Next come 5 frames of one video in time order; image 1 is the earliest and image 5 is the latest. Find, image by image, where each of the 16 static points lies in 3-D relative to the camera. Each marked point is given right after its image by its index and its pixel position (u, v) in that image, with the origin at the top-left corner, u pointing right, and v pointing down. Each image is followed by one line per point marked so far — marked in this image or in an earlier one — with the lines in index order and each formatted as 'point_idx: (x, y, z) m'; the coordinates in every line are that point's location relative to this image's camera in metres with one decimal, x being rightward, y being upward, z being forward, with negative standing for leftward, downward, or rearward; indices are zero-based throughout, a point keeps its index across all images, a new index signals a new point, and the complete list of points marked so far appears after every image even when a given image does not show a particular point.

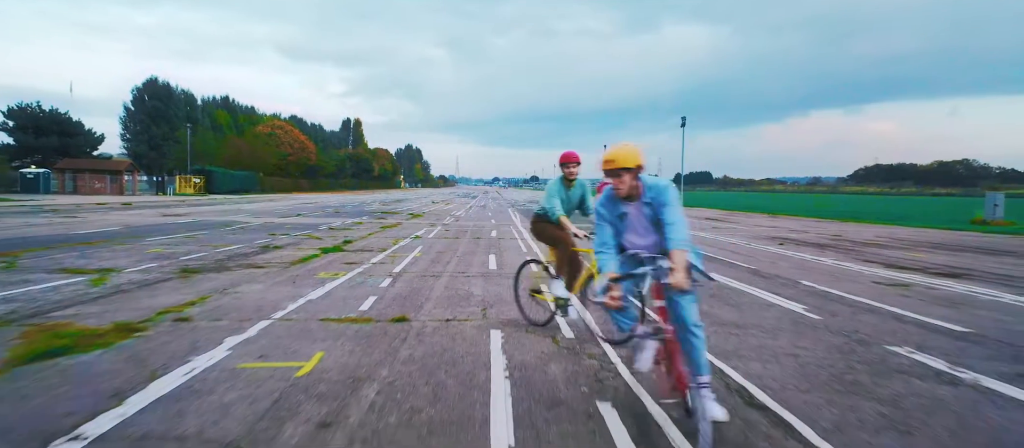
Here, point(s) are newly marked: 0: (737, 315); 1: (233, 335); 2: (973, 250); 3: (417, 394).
0: (+3.4, -1.3, +7.1) m
1: (-3.3, -1.3, +5.7) m
2: (+14.4, -0.7, +14.8) m
3: (-0.9, -1.4, +4.2) m
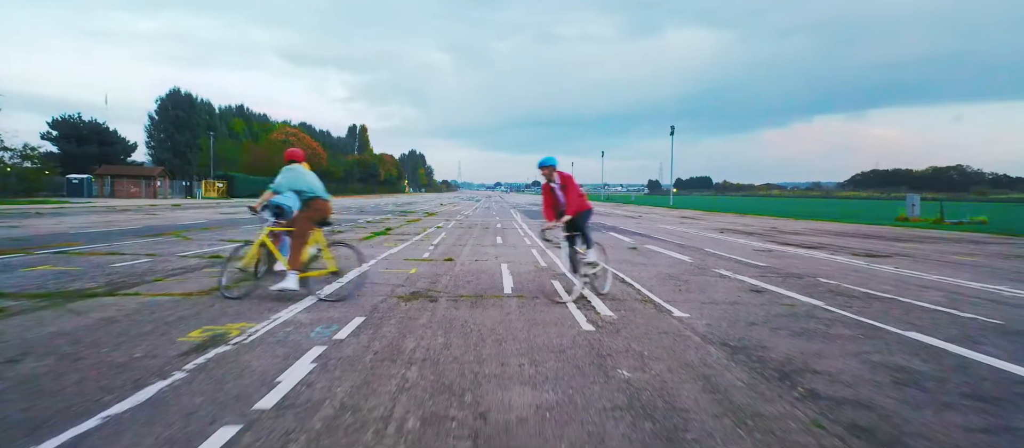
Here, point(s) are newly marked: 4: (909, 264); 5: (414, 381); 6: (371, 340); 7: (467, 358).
0: (+3.4, -0.9, +12.1) m
1: (-3.3, -0.9, +10.7) m
2: (+14.5, -0.4, +19.7) m
3: (-0.9, -1.0, +9.2) m
4: (+9.6, -1.0, +11.4) m
5: (-0.8, -1.3, +4.0) m
6: (-1.5, -1.2, +5.1) m
7: (-0.4, -1.3, +4.6) m
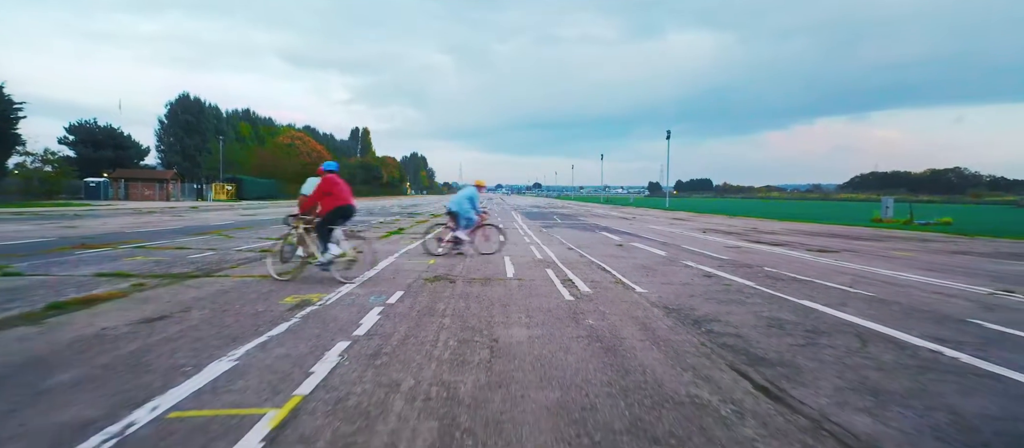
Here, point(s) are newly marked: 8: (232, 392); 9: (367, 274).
0: (+3.4, -0.9, +14.1) m
1: (-3.3, -0.9, +12.7) m
2: (+14.5, -0.4, +21.7) m
3: (-0.8, -1.0, +11.2) m
4: (+9.6, -0.9, +13.5) m
5: (-0.8, -1.3, +6.1) m
6: (-1.5, -1.2, +7.2) m
7: (-0.4, -1.2, +6.7) m
8: (-2.2, -1.3, +3.8) m
9: (-2.9, -1.0, +9.6) m
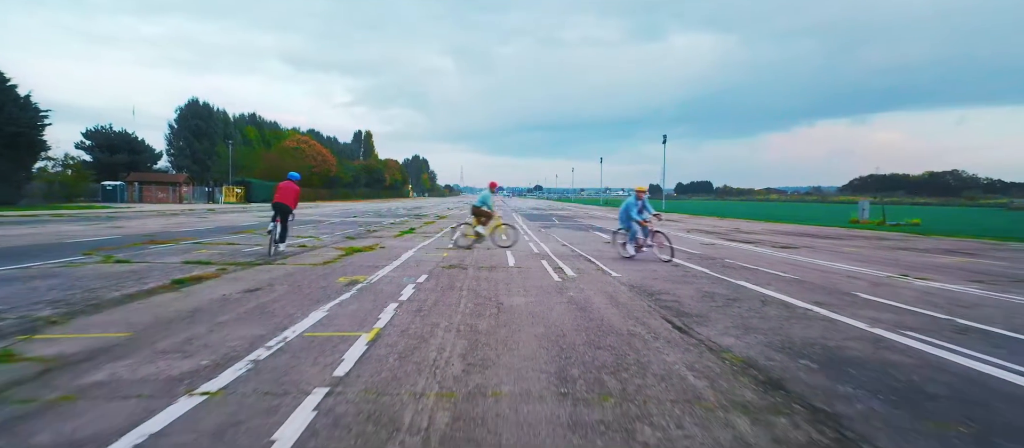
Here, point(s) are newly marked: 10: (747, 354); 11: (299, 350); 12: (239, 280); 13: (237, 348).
0: (+3.5, -0.9, +16.2) m
1: (-3.3, -0.8, +14.9) m
2: (+14.6, -0.4, +23.8) m
3: (-0.8, -0.9, +13.4) m
4: (+9.6, -0.9, +15.6) m
5: (-0.8, -1.2, +8.2) m
6: (-1.5, -1.2, +9.3) m
7: (-0.4, -1.2, +8.8) m
8: (-2.2, -1.3, +5.9) m
9: (-2.9, -0.9, +11.7) m
10: (+2.5, -1.4, +5.1) m
11: (-2.2, -1.3, +4.9) m
12: (-5.0, -1.0, +8.7) m
13: (-2.8, -1.3, +4.9) m
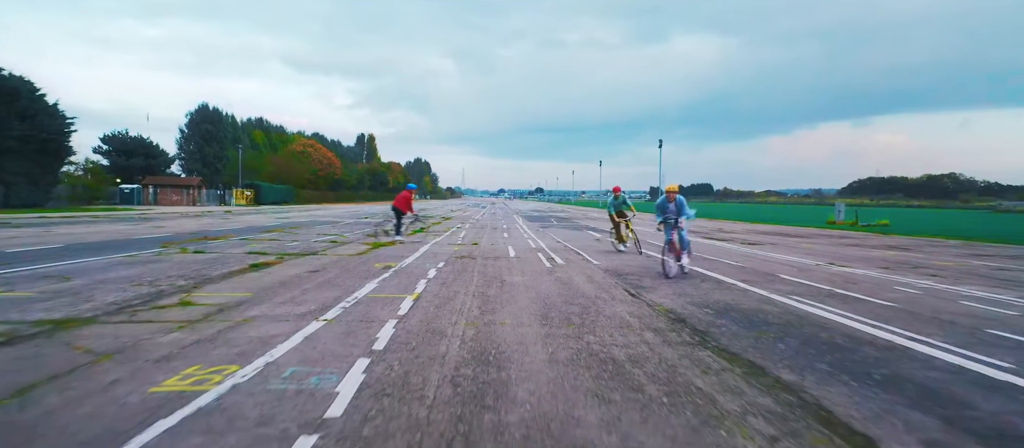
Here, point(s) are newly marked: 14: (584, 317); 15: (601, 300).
0: (+3.5, -0.8, +18.6) m
1: (-3.2, -0.8, +17.3) m
2: (+14.6, -0.4, +26.2) m
3: (-0.8, -0.9, +15.8) m
4: (+9.7, -0.9, +17.9) m
5: (-0.8, -1.2, +10.6) m
6: (-1.5, -1.1, +11.7) m
7: (-0.4, -1.1, +11.2) m
8: (-2.2, -1.2, +8.3) m
9: (-2.9, -0.9, +14.1) m
10: (+2.5, -1.3, +7.4) m
11: (-2.2, -1.2, +7.3) m
12: (-5.0, -1.0, +11.1) m
13: (-2.8, -1.2, +7.3) m
14: (+1.0, -1.3, +6.8) m
15: (+1.5, -1.3, +8.0) m
